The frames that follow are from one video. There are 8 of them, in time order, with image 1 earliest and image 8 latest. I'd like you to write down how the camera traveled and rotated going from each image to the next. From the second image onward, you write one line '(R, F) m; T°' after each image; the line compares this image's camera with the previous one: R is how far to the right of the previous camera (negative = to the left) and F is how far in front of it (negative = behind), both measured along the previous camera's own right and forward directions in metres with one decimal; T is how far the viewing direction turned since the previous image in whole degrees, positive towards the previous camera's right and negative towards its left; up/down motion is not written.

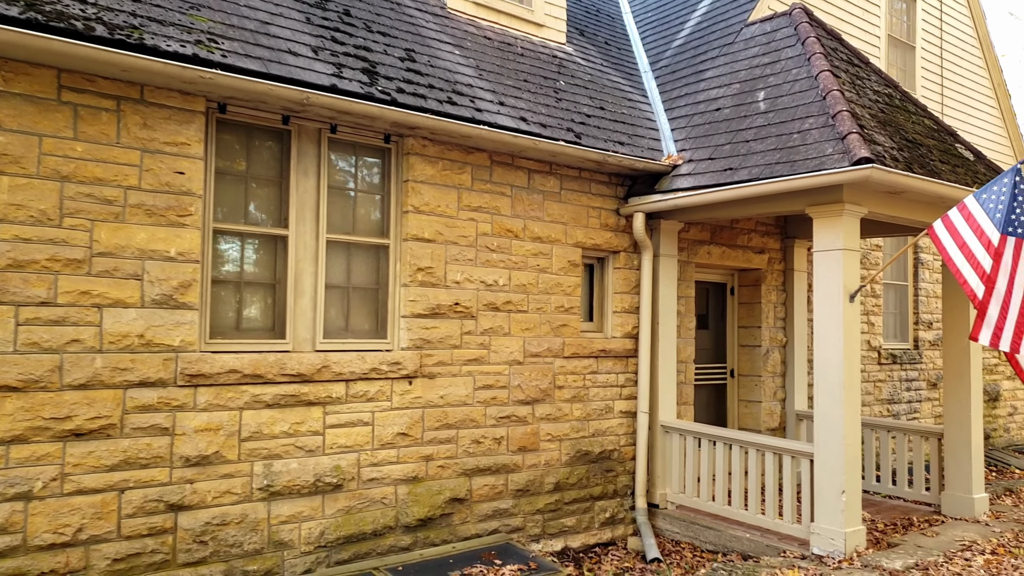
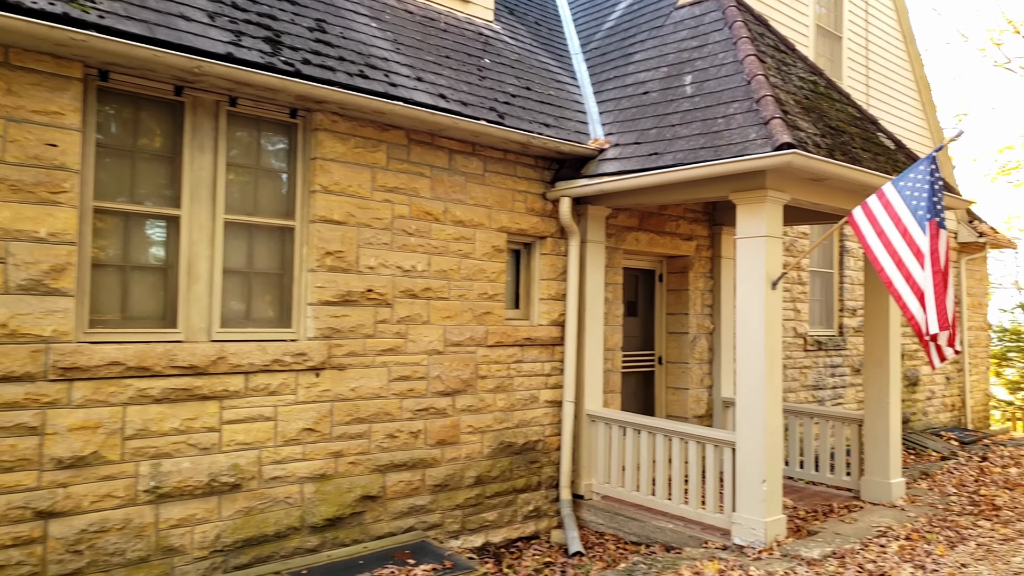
(+0.2, +0.2) m; +4°
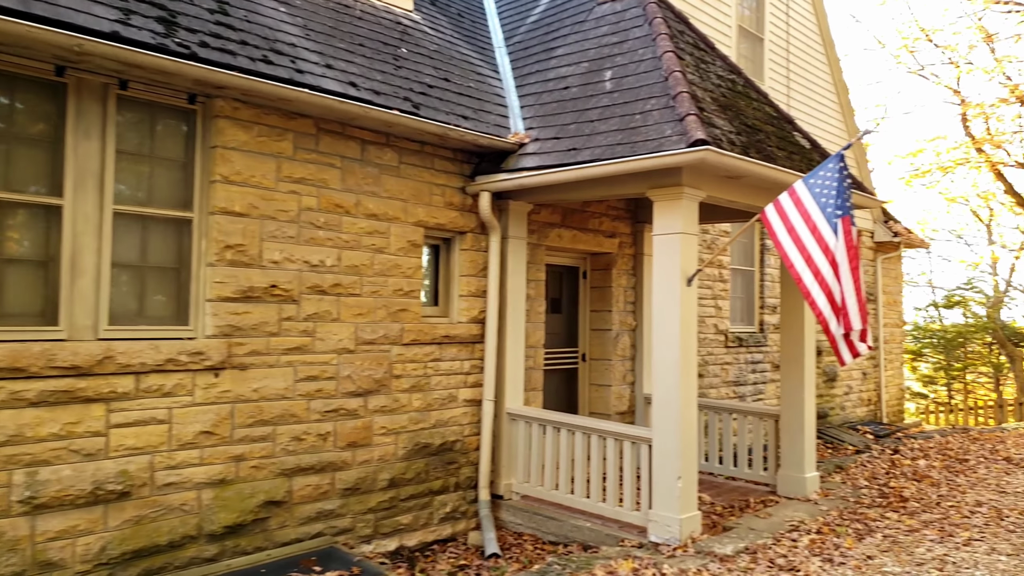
(+0.2, +0.1) m; +5°
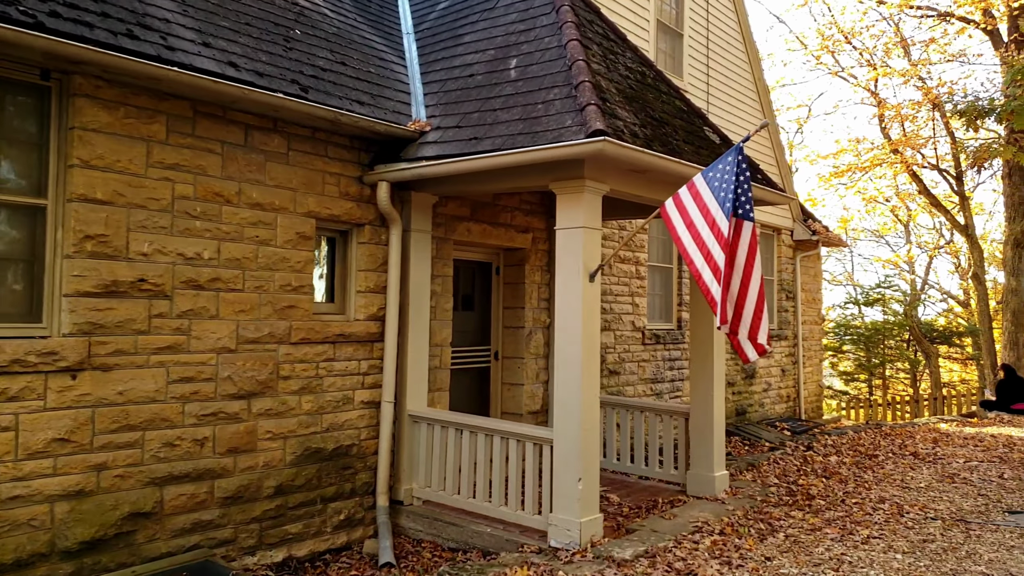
(+0.3, +0.2) m; +4°
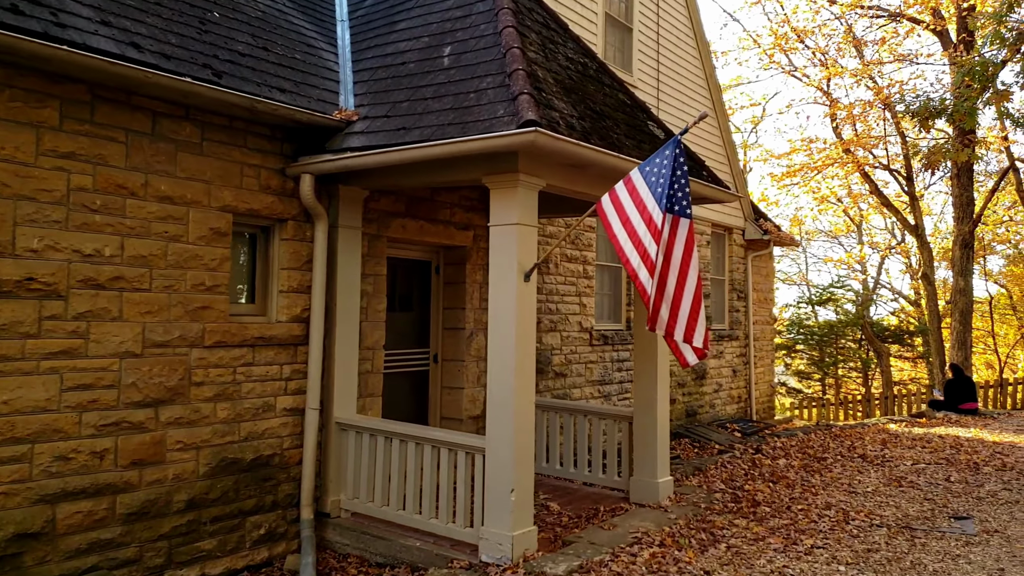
(+0.2, +0.3) m; +3°
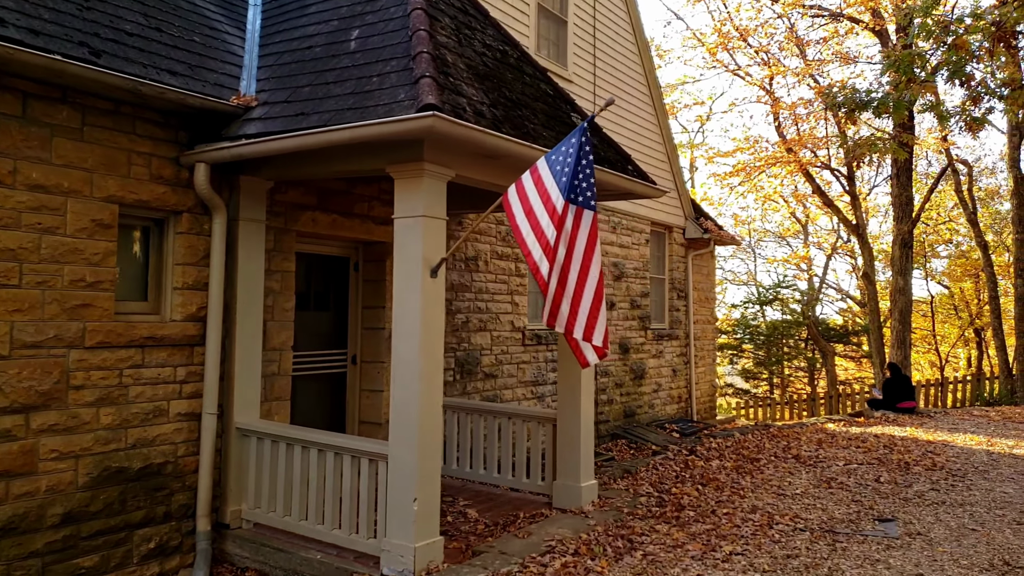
(+0.3, +0.3) m; +3°
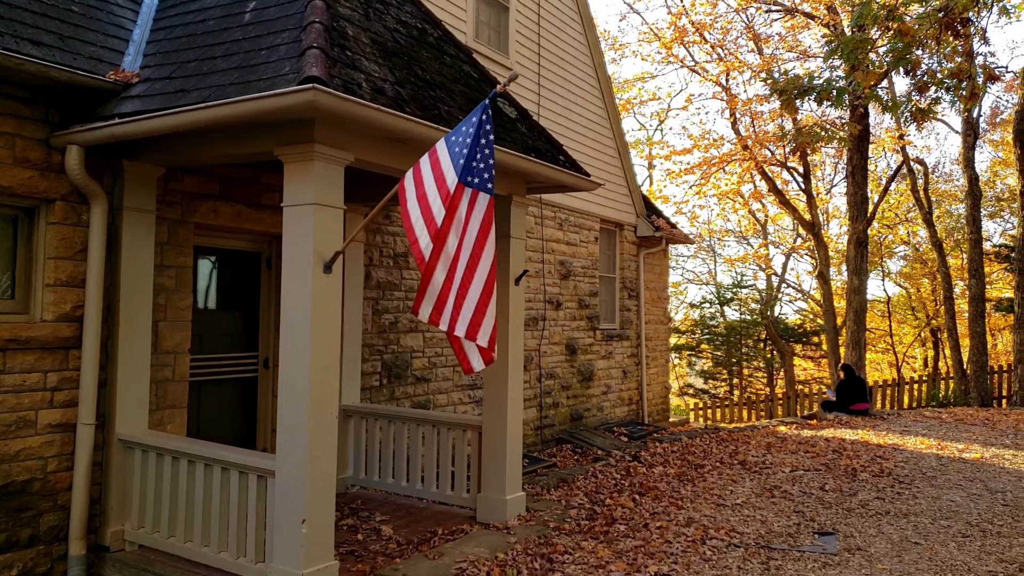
(+0.4, +0.4) m; +2°
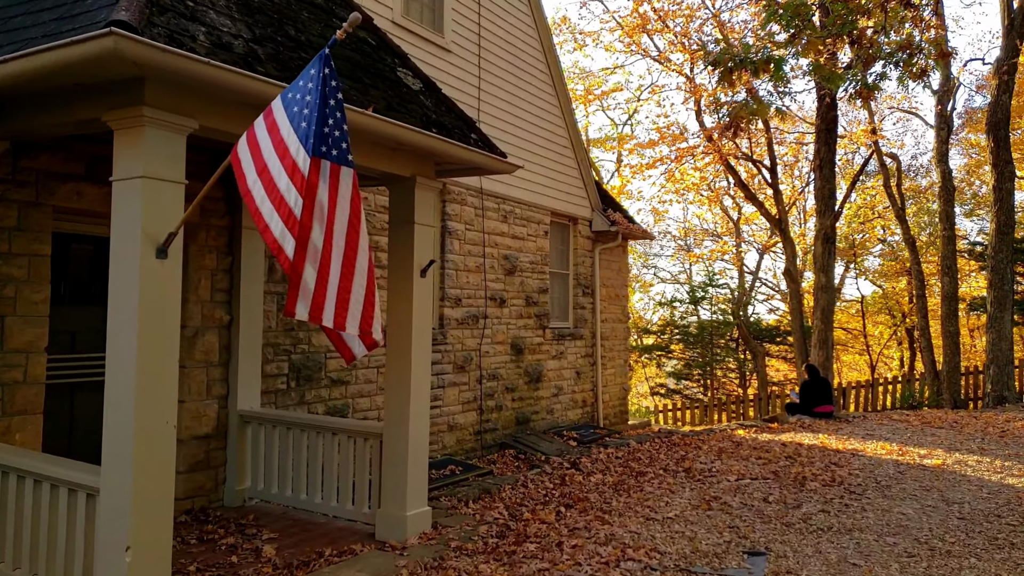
(+0.6, +0.6) m; +1°
